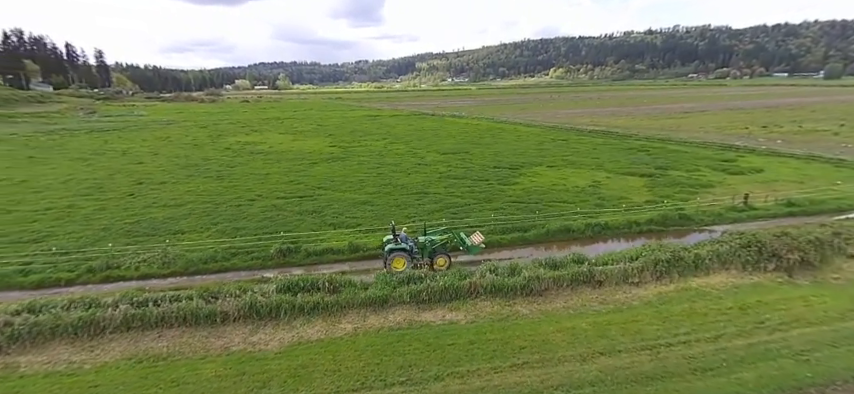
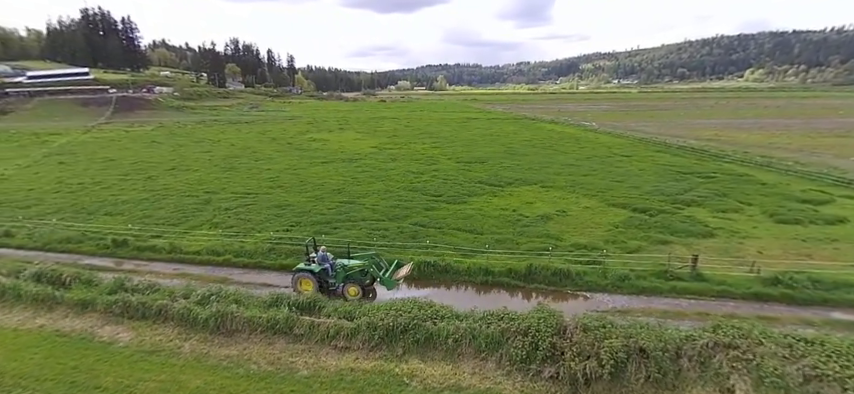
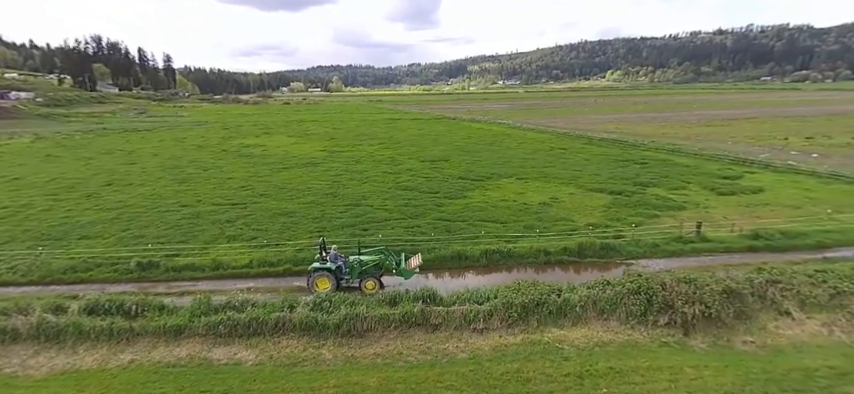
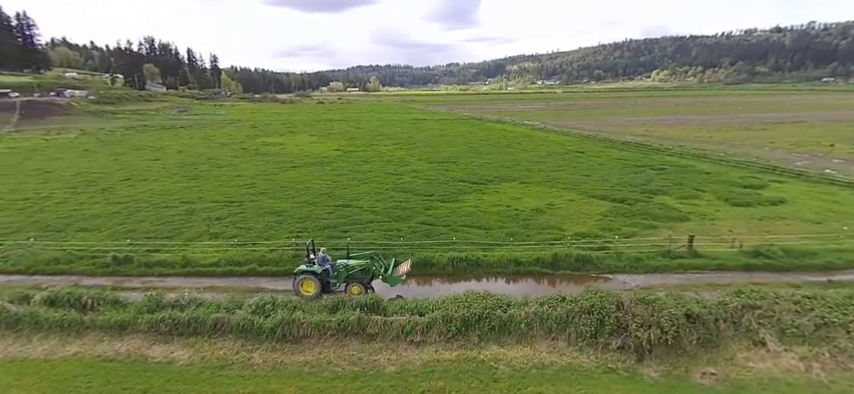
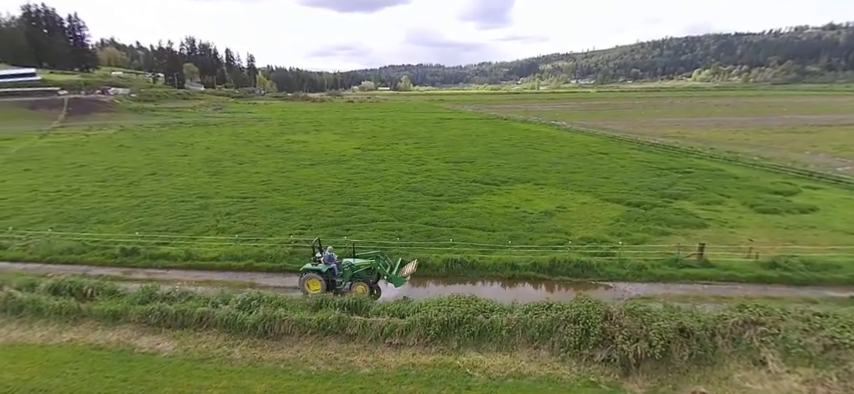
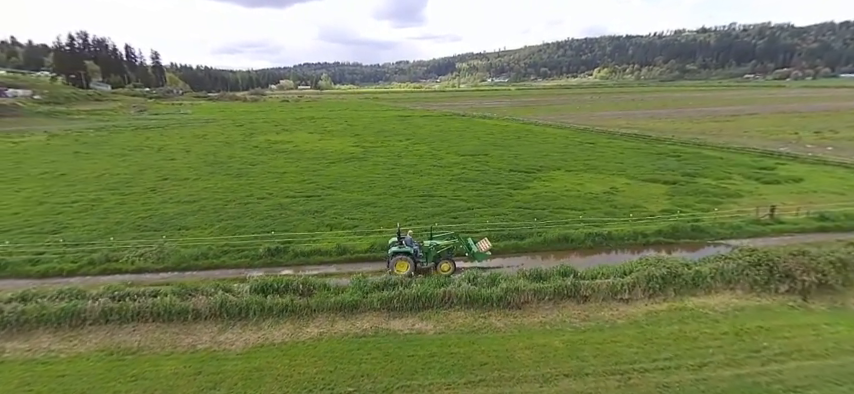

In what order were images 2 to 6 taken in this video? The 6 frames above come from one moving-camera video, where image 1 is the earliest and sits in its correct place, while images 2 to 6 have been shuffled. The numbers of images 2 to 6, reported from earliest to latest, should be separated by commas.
6, 3, 4, 5, 2
